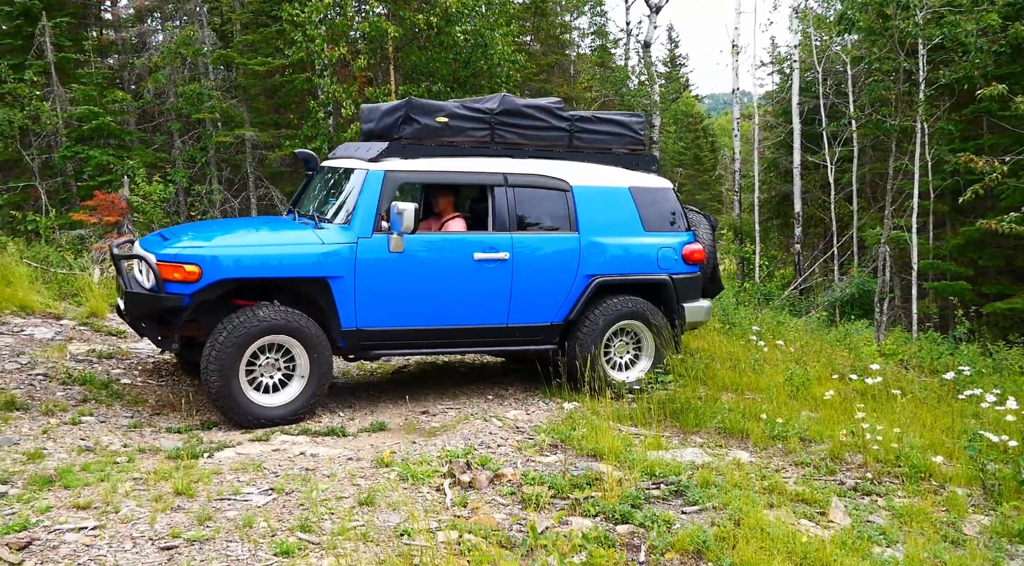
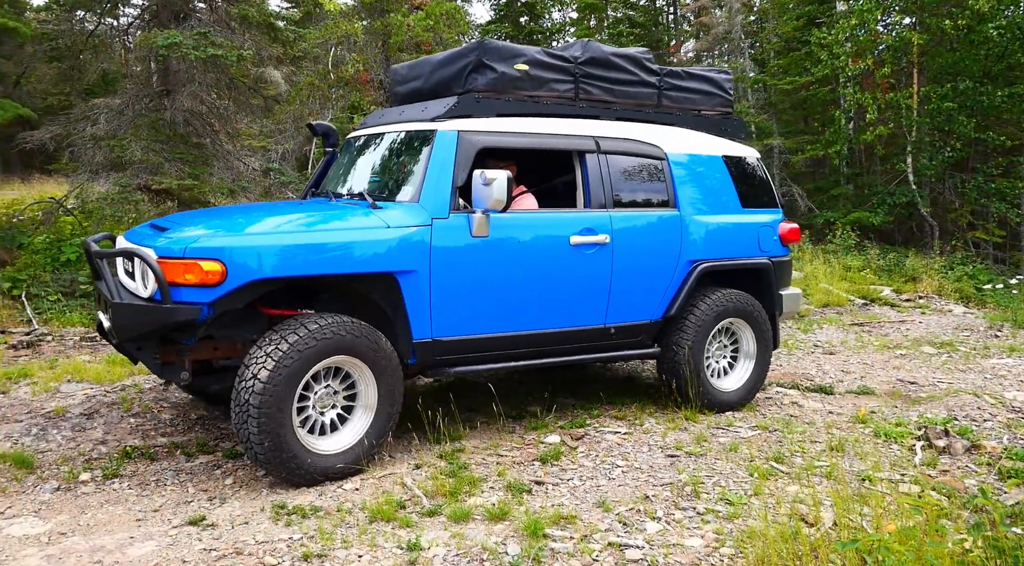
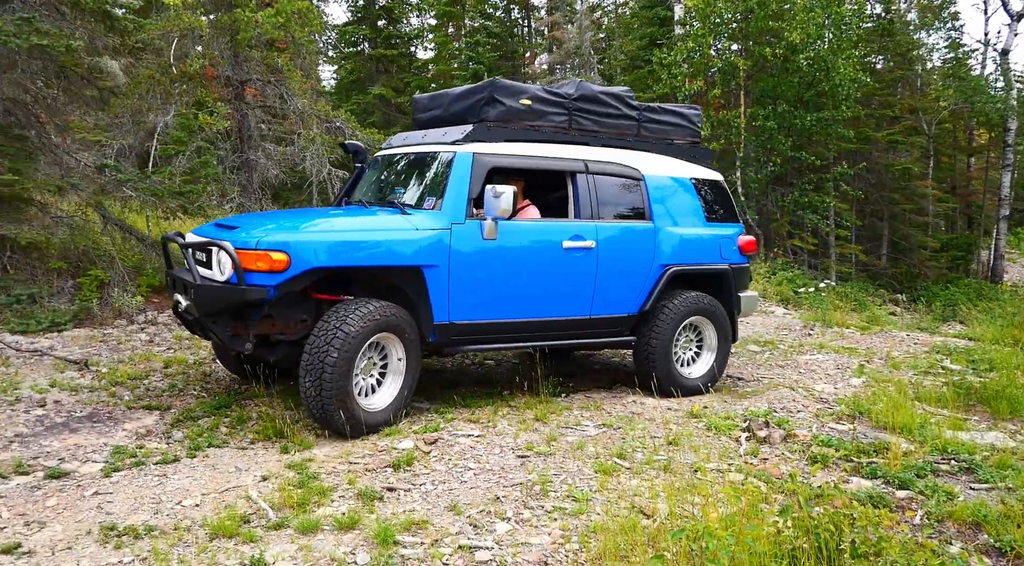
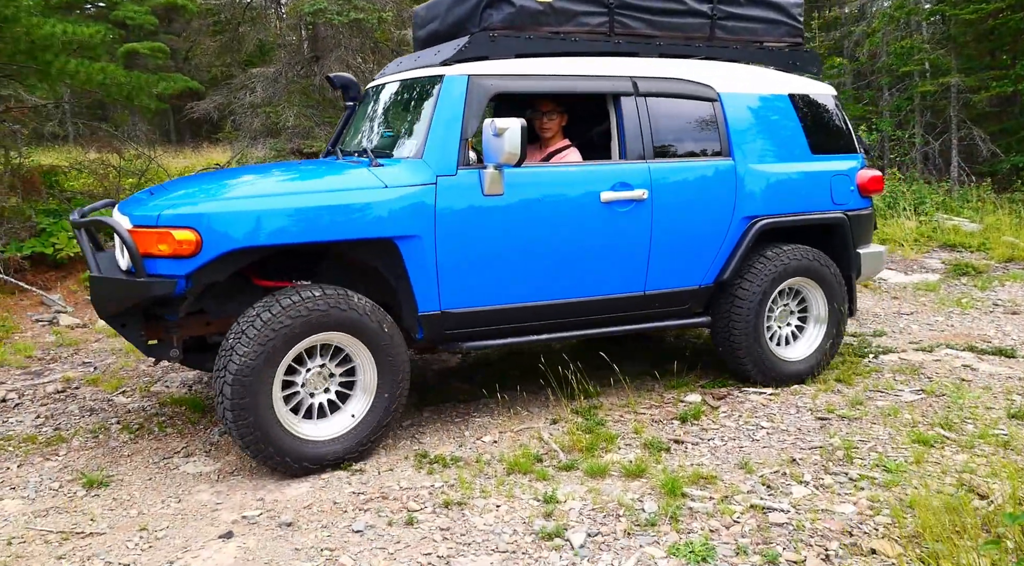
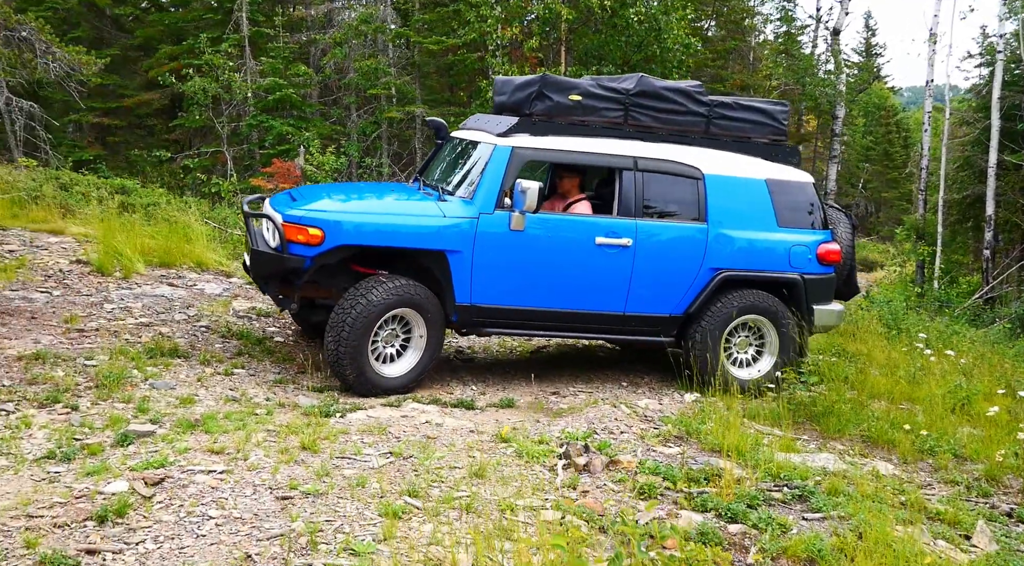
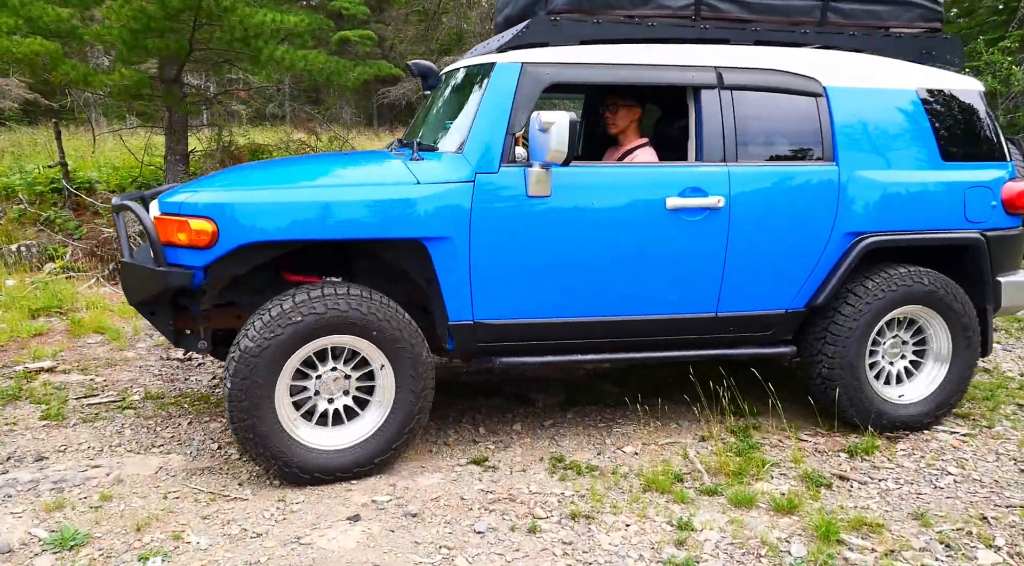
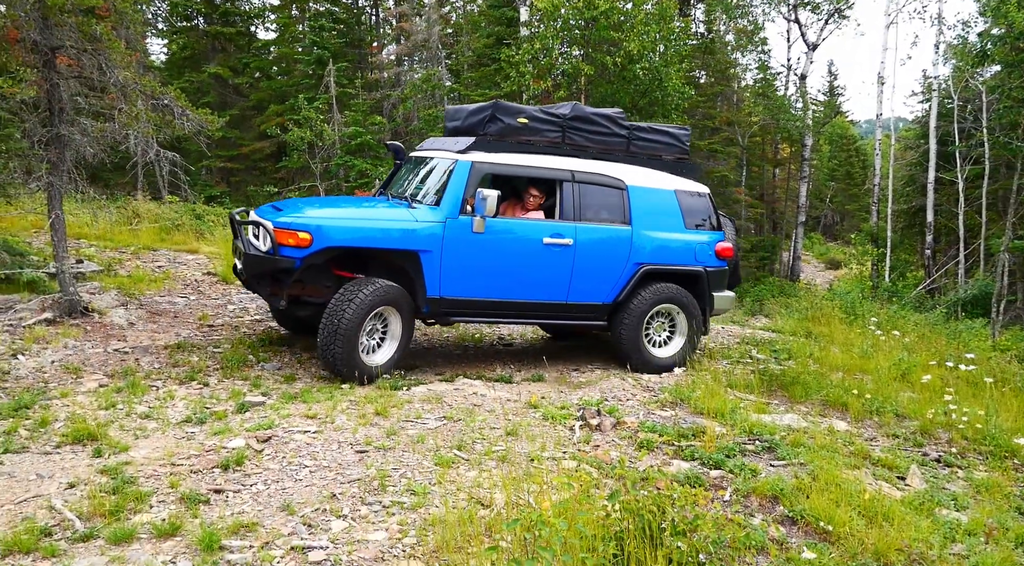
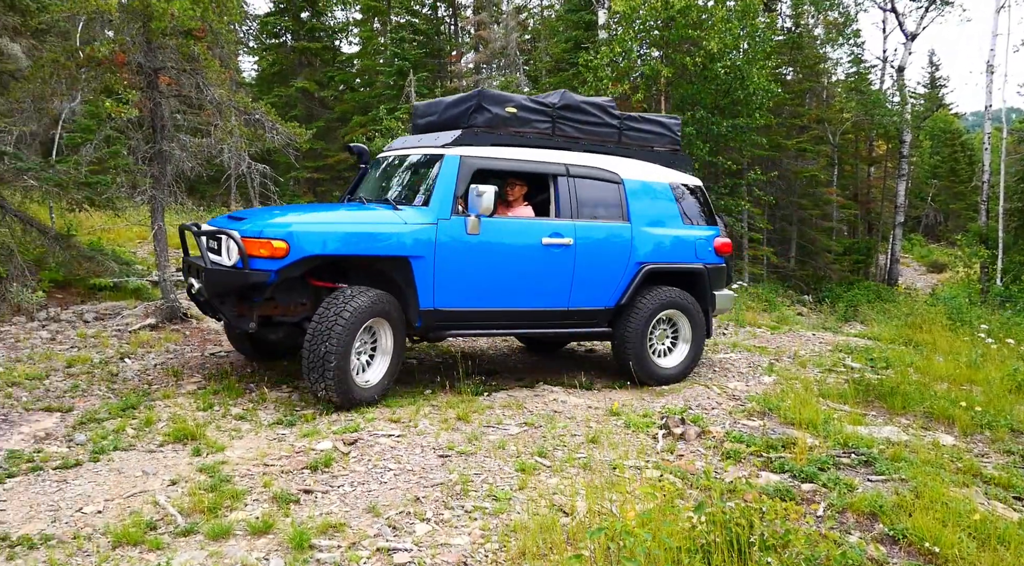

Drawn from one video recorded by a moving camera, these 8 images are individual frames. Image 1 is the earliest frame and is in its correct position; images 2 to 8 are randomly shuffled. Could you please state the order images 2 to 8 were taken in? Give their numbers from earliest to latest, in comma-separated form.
5, 7, 8, 3, 2, 4, 6
